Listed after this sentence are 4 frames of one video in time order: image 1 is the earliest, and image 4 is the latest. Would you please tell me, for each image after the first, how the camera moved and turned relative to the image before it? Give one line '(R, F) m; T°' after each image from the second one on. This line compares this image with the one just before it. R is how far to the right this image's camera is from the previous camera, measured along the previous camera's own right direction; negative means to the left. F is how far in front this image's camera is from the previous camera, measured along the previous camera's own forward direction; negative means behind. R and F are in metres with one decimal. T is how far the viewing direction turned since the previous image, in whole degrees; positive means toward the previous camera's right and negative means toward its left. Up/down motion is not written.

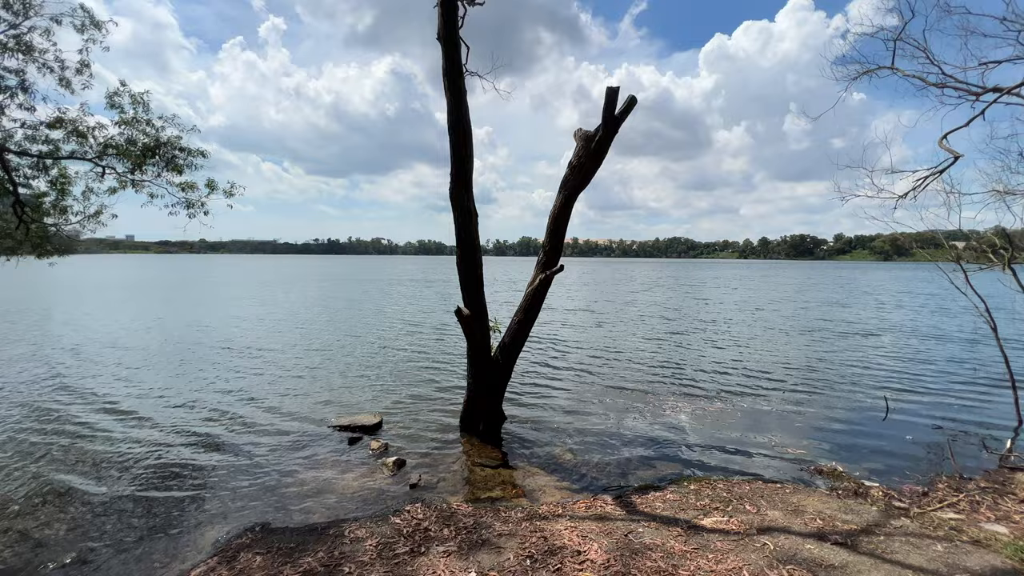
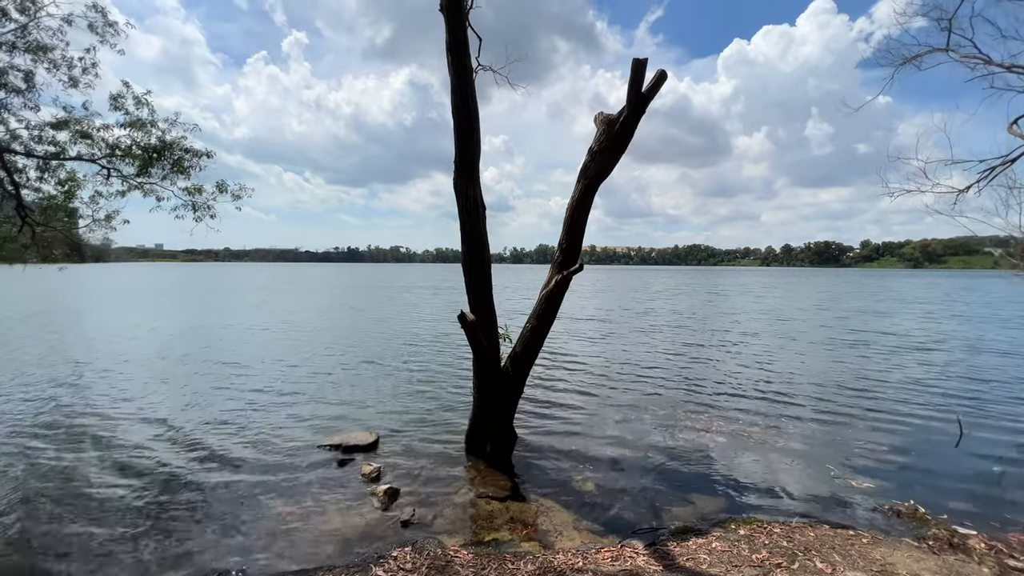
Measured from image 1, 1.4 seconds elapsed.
(+0.1, +0.8) m; -2°
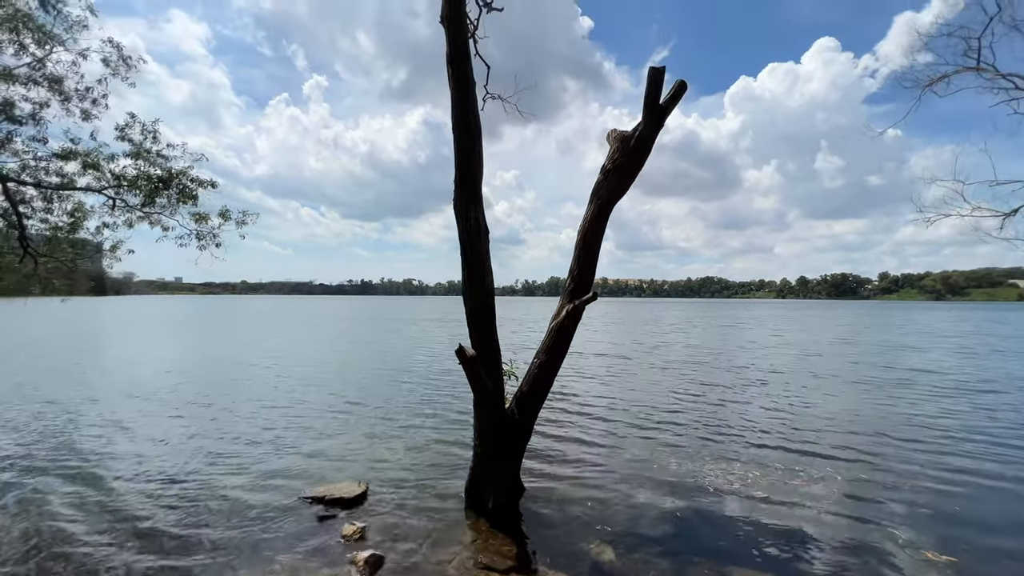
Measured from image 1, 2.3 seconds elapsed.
(+0.1, +0.6) m; -1°
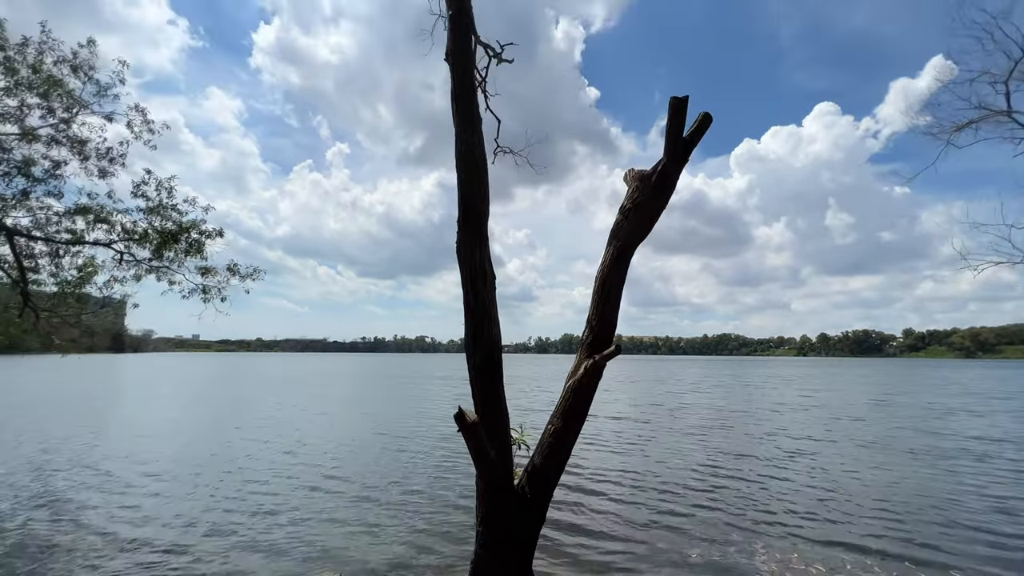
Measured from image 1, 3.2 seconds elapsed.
(0.0, +0.6) m; -2°
